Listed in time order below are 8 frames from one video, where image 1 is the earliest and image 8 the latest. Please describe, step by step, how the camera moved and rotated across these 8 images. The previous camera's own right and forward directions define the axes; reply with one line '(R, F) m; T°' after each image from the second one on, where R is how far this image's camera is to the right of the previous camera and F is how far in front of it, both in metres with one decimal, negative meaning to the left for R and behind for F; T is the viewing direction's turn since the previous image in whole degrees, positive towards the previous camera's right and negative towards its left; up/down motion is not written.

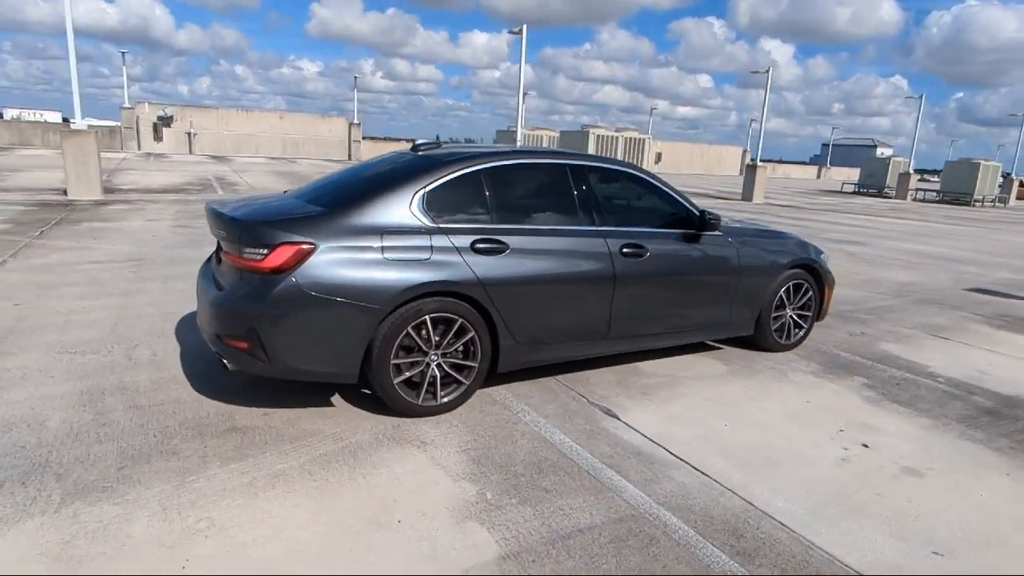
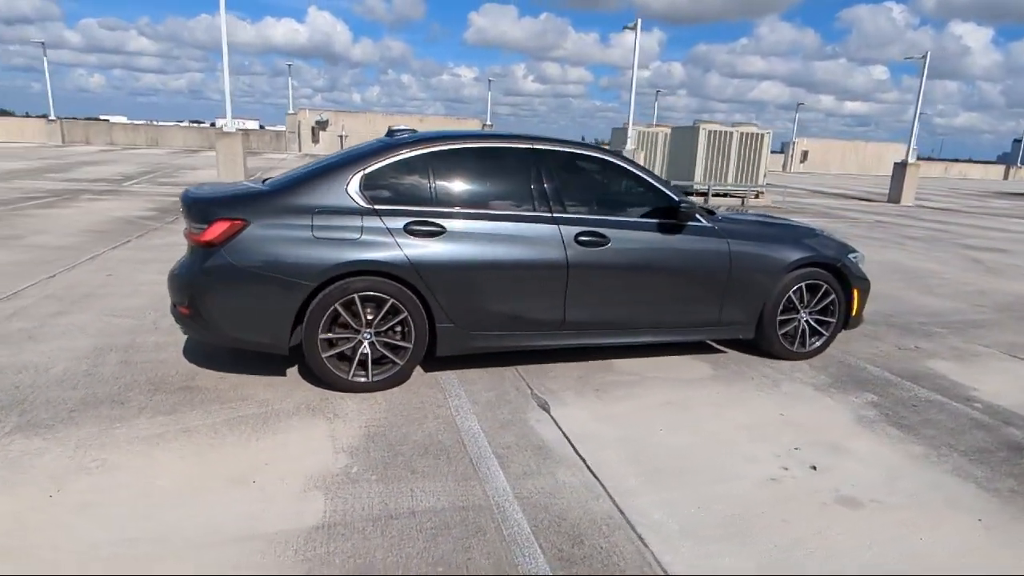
(+1.4, +0.3) m; -13°
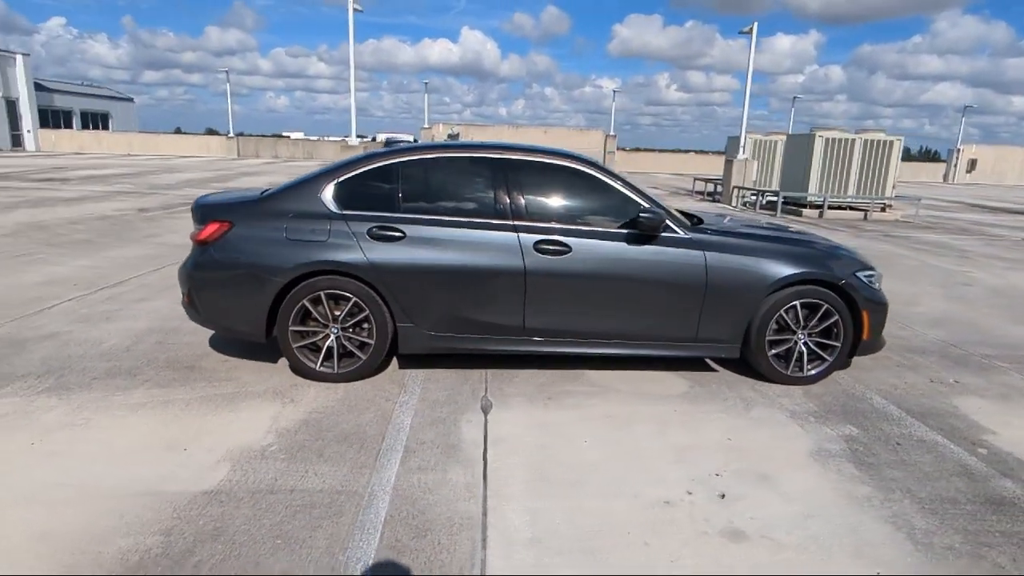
(+1.3, +0.1) m; -13°
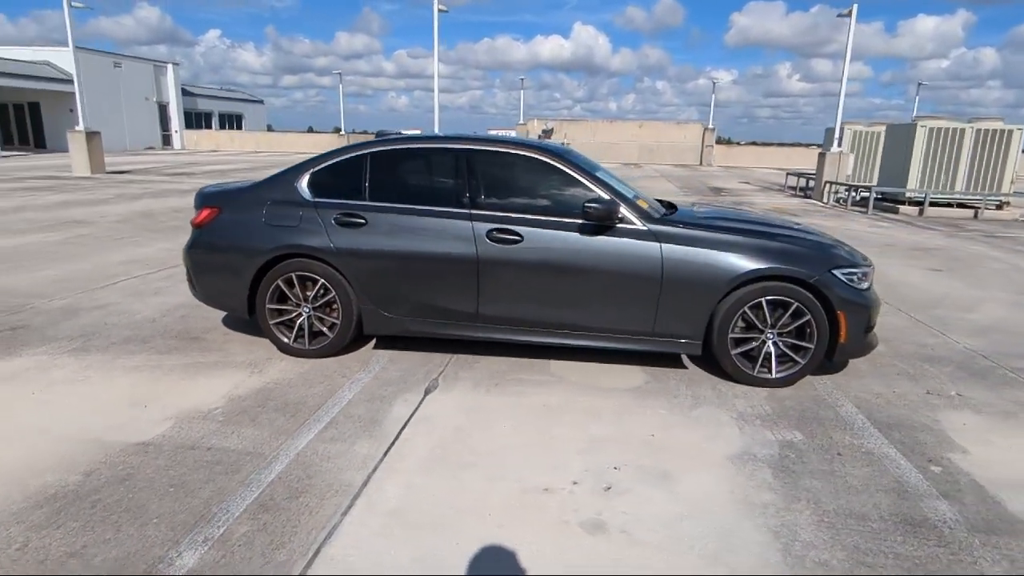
(+1.1, 0.0) m; -10°
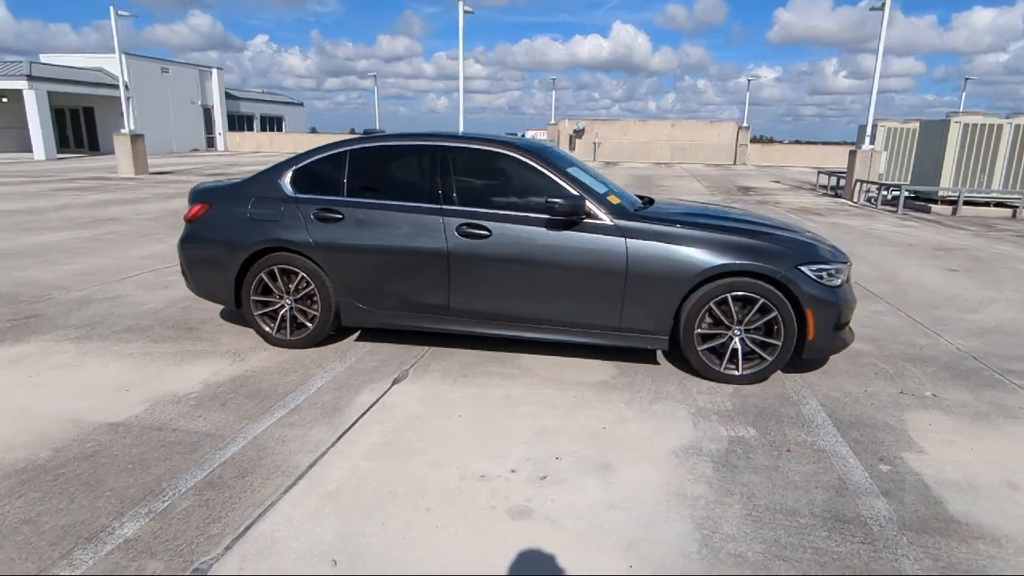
(+0.5, -0.1) m; -4°
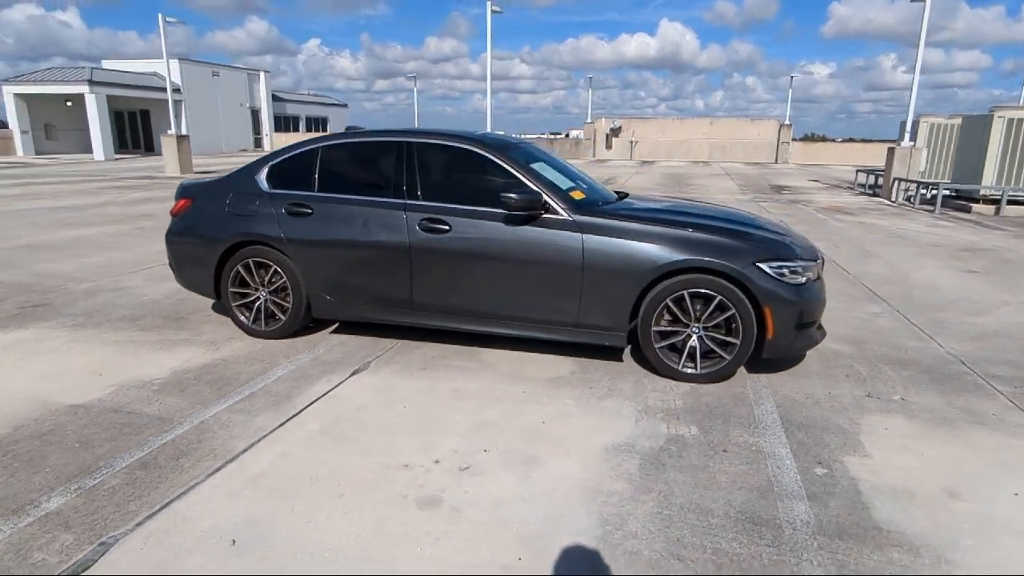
(+0.6, 0.0) m; -4°
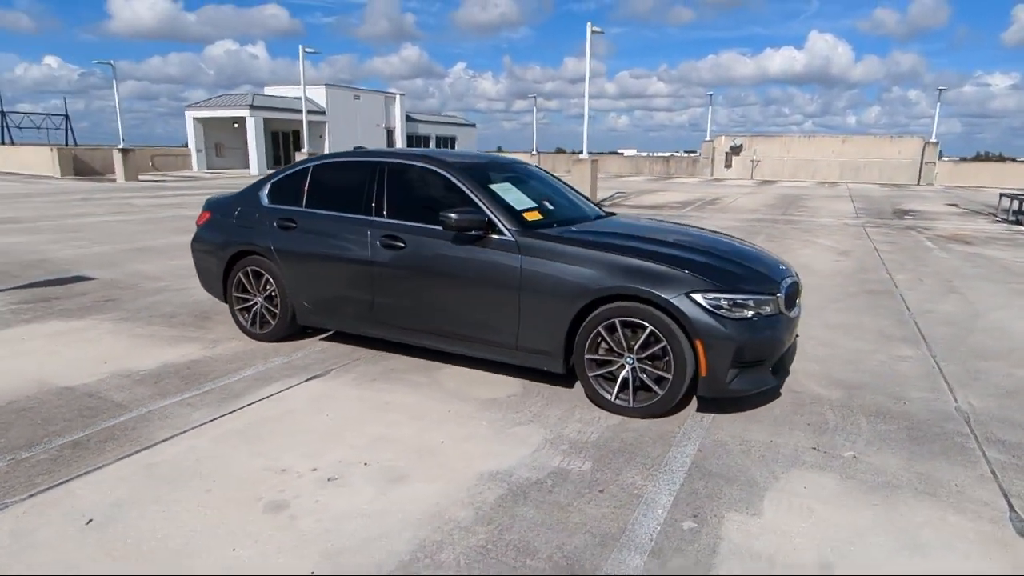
(+1.3, +0.2) m; -12°
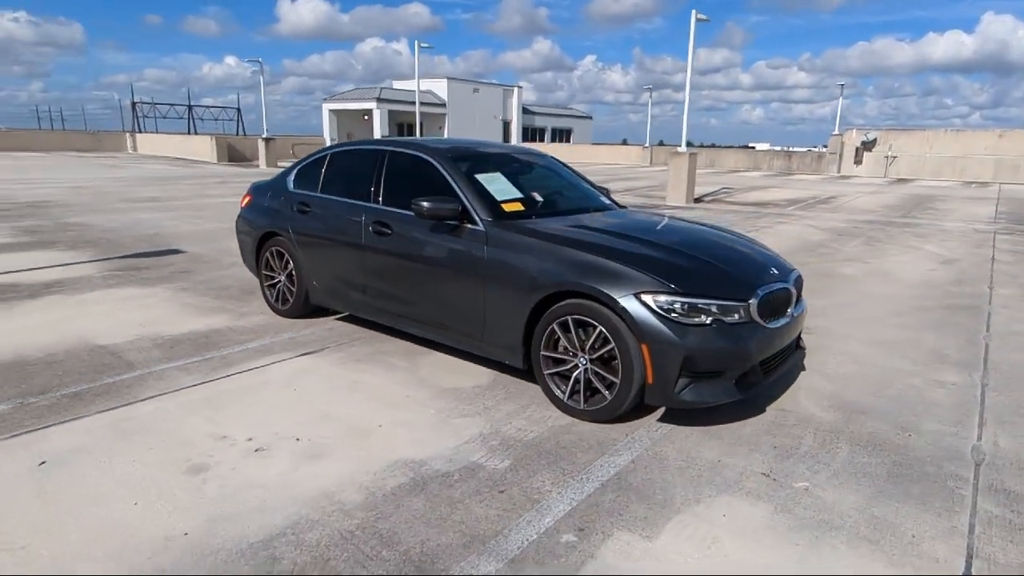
(+1.0, +0.2) m; -11°
